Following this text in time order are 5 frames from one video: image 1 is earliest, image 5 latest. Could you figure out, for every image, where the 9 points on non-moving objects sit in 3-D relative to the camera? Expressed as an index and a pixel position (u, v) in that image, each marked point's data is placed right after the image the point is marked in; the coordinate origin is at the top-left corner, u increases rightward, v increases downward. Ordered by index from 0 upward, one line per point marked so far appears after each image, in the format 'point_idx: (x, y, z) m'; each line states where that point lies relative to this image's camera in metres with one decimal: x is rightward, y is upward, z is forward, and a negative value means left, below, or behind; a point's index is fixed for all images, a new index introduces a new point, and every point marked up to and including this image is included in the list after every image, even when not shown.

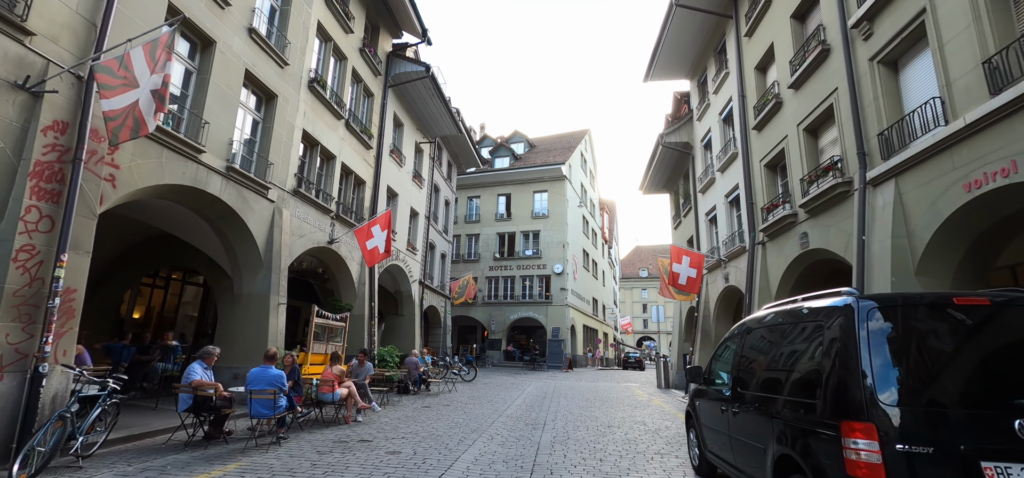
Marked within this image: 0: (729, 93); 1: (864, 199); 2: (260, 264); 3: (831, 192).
0: (+6.8, +4.6, +15.1) m
1: (+6.0, +0.7, +8.2) m
2: (-5.8, -0.6, +11.1) m
3: (+6.1, +0.9, +9.2) m
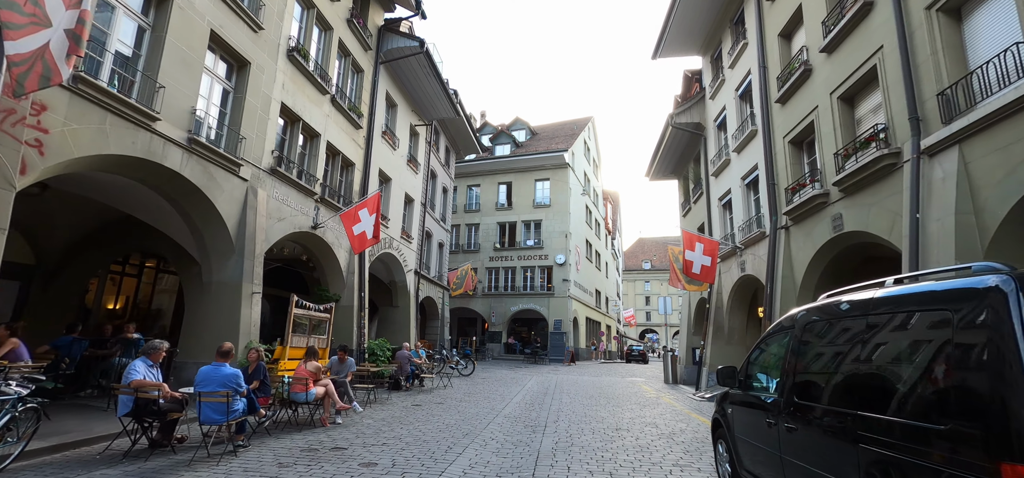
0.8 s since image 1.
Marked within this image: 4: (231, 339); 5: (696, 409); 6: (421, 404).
0: (+6.8, +5.0, +13.9) m
1: (+5.9, +1.0, +7.0) m
2: (-5.8, -0.2, +10.0) m
3: (+6.0, +1.2, +8.0) m
4: (-5.7, -2.0, +9.8) m
5: (+4.7, -4.3, +12.3) m
6: (-2.2, -4.1, +11.9) m
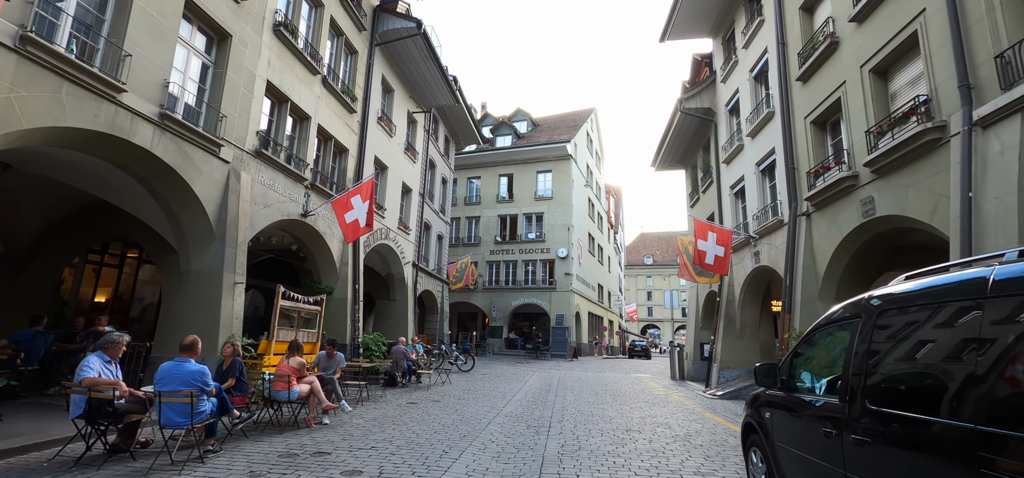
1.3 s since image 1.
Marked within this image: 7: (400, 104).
0: (+6.8, +5.3, +13.1) m
1: (+5.9, +1.2, +6.3) m
2: (-5.8, +0.1, +9.3) m
3: (+6.0, +1.5, +7.3) m
4: (-5.7, -1.8, +9.1) m
5: (+4.7, -4.1, +11.6) m
6: (-2.2, -3.8, +11.2) m
7: (-4.5, +5.5, +19.5) m
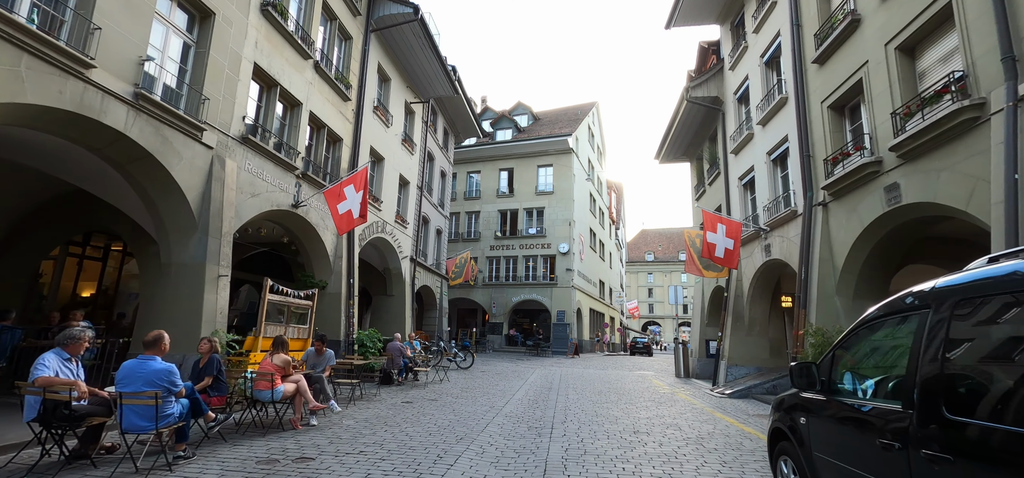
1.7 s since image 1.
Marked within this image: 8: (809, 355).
0: (+6.8, +5.5, +12.5) m
1: (+5.9, +1.4, +5.7) m
2: (-5.8, +0.2, +8.8) m
3: (+6.0, +1.6, +6.7) m
4: (-5.7, -1.6, +8.5) m
5: (+4.7, -3.9, +11.1) m
6: (-2.2, -3.6, +10.7) m
7: (-4.5, +5.7, +18.9) m
8: (+5.6, -2.2, +9.1) m
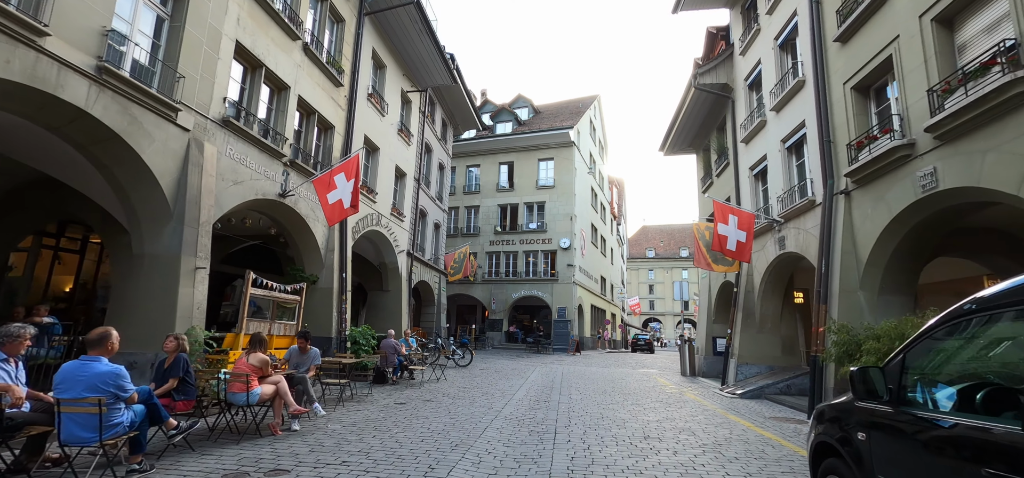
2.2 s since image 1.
0: (+6.8, +5.7, +11.8) m
1: (+5.9, +1.5, +5.0) m
2: (-5.8, +0.4, +8.1) m
3: (+6.0, +1.8, +6.0) m
4: (-5.7, -1.4, +7.9) m
5: (+4.7, -3.7, +10.5) m
6: (-2.2, -3.4, +10.1) m
7: (-4.5, +6.0, +18.2) m
8: (+5.6, -2.0, +8.5) m
